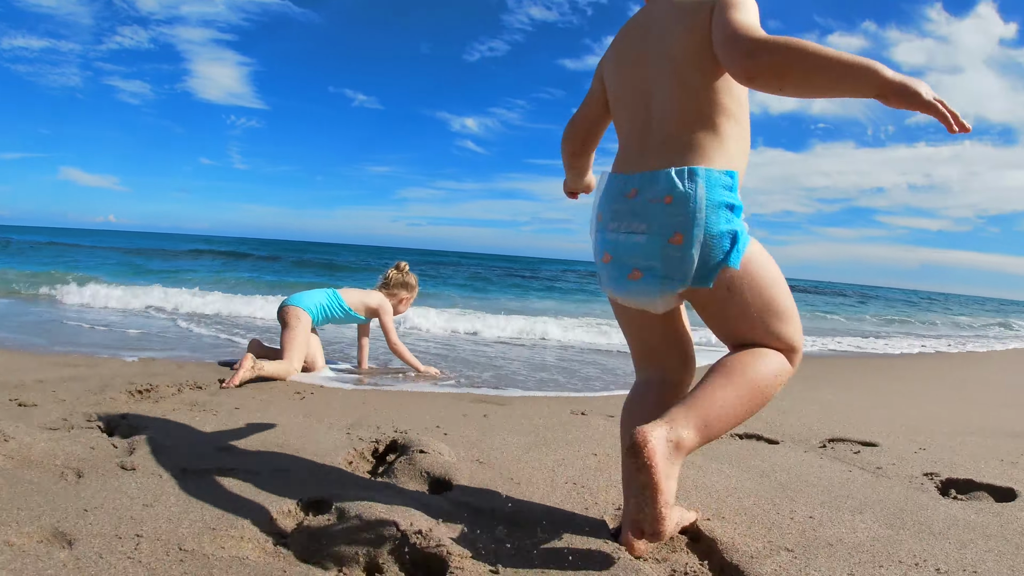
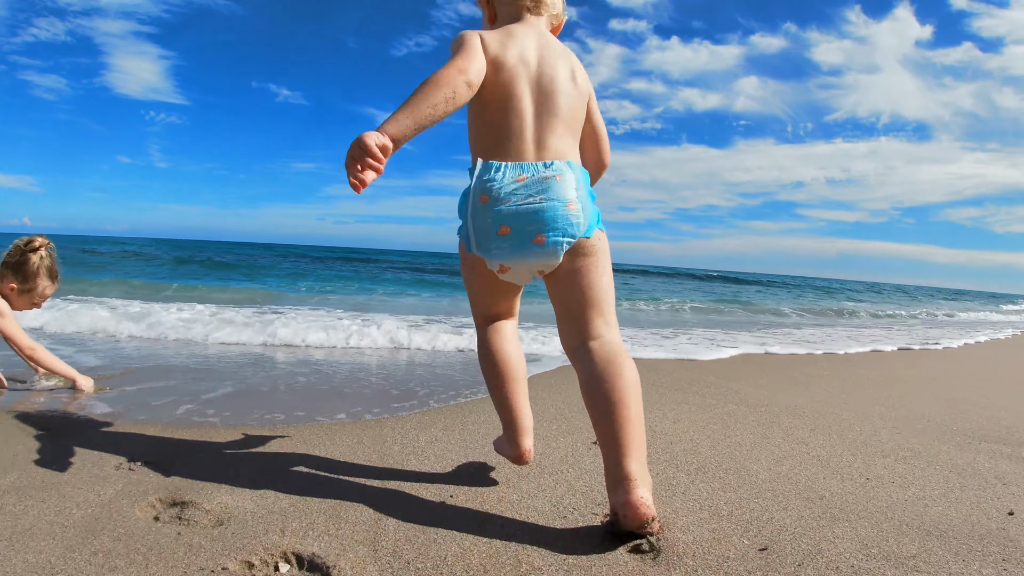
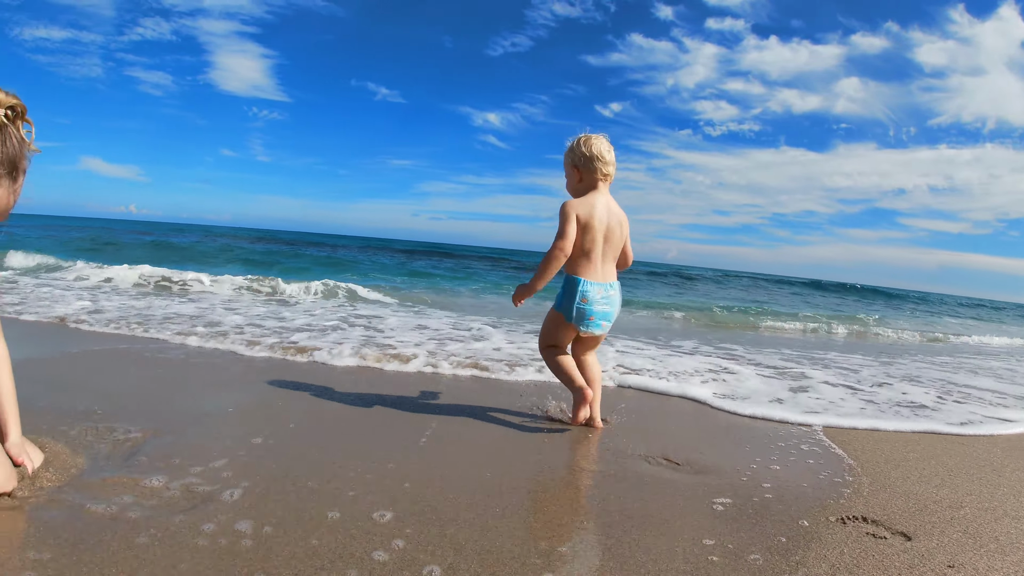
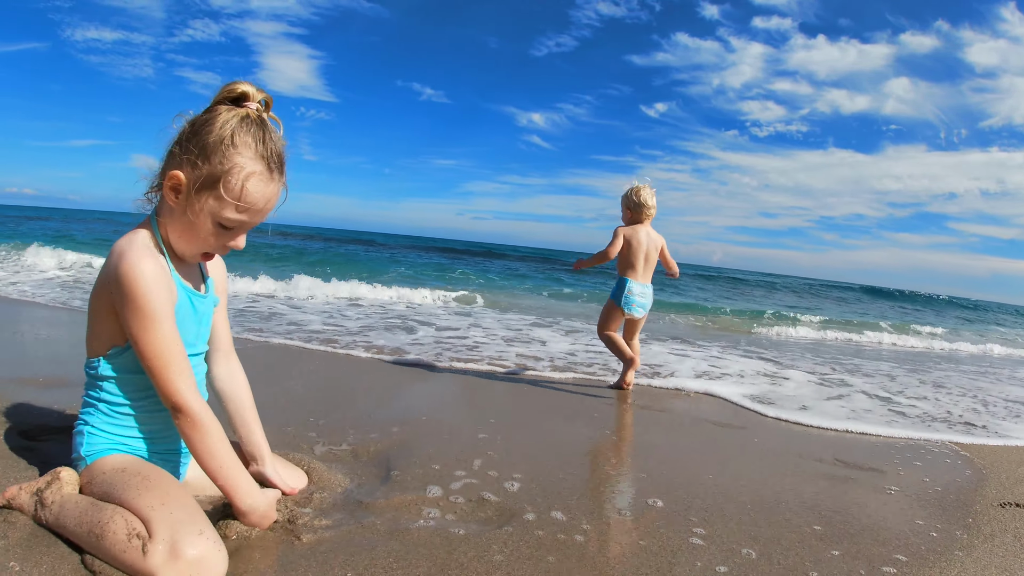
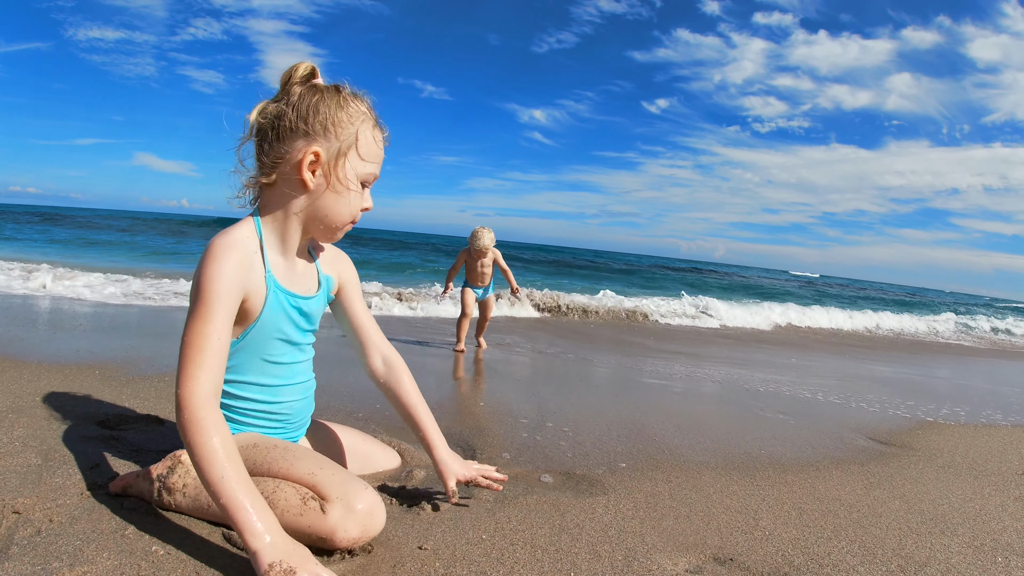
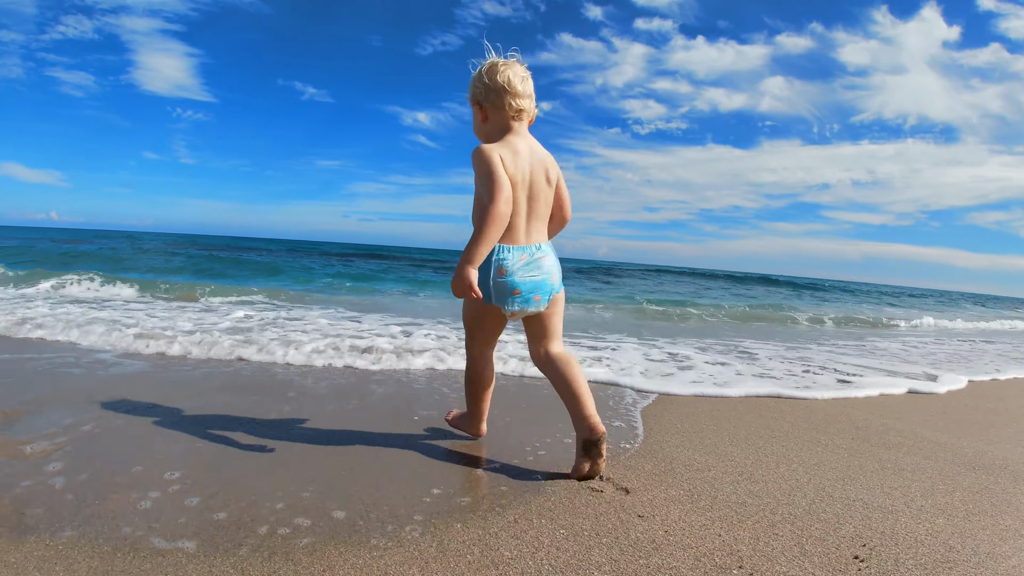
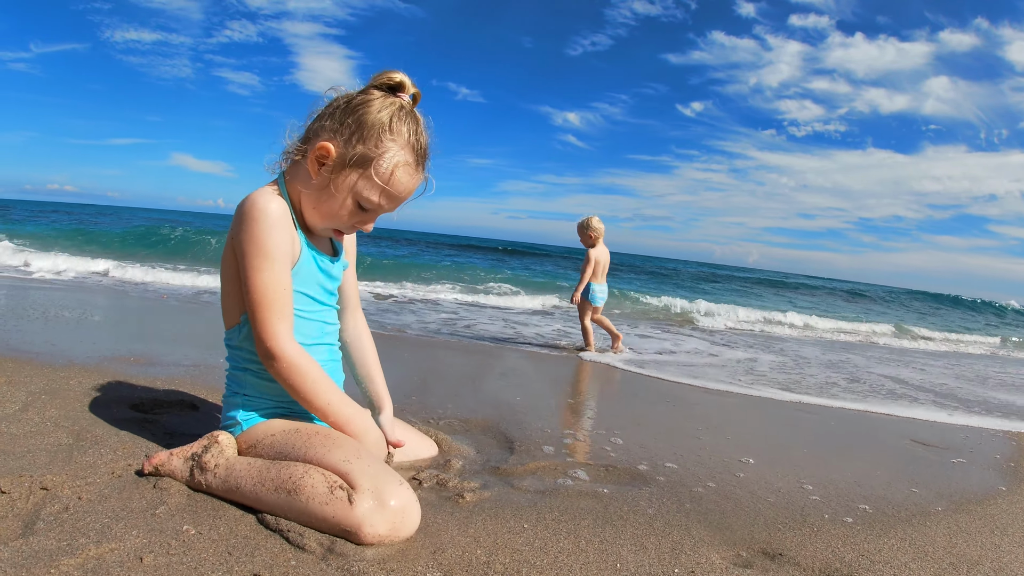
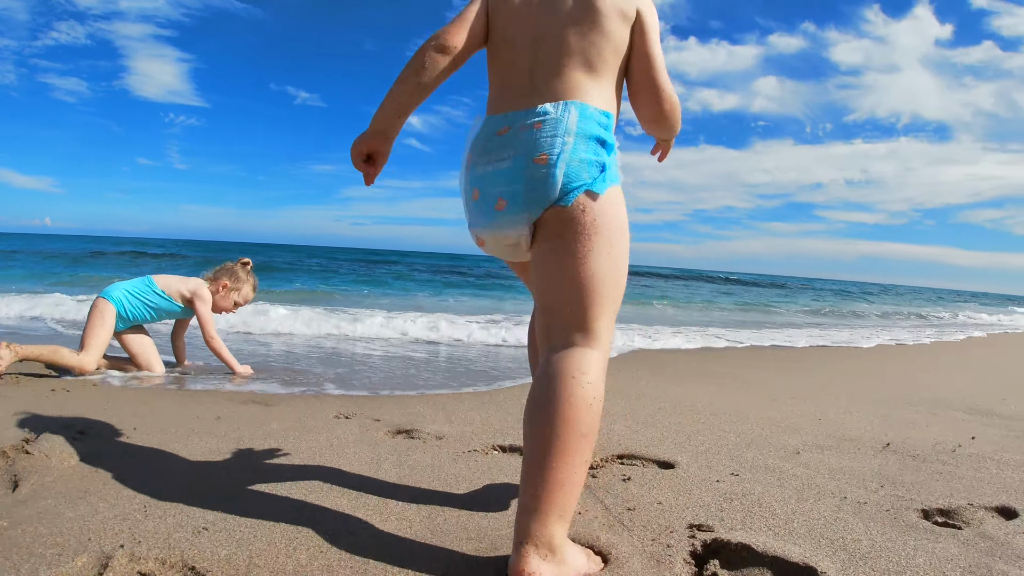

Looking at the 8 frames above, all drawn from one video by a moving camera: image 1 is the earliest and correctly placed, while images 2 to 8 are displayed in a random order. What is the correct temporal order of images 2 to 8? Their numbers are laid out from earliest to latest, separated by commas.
8, 2, 6, 3, 4, 7, 5
